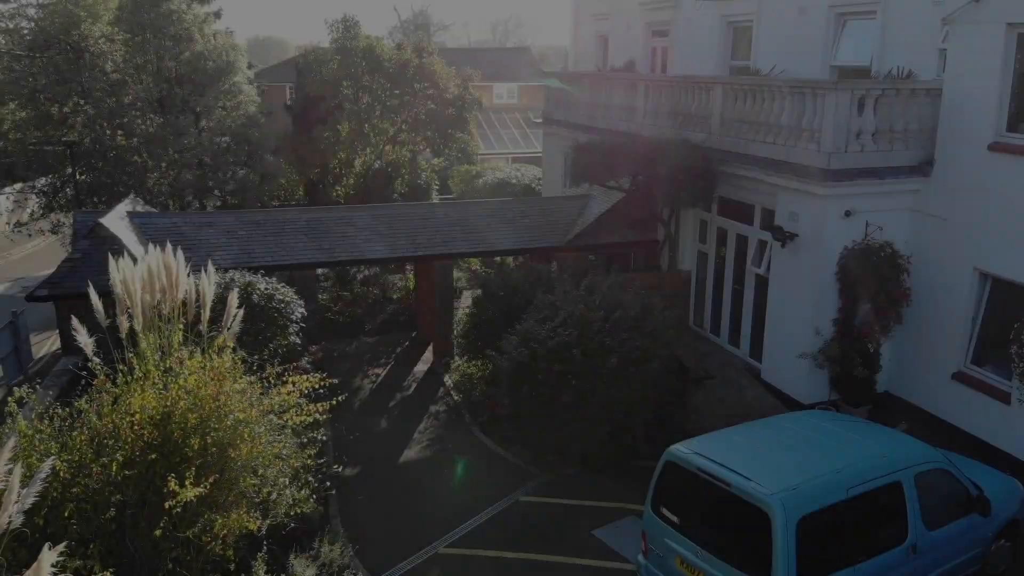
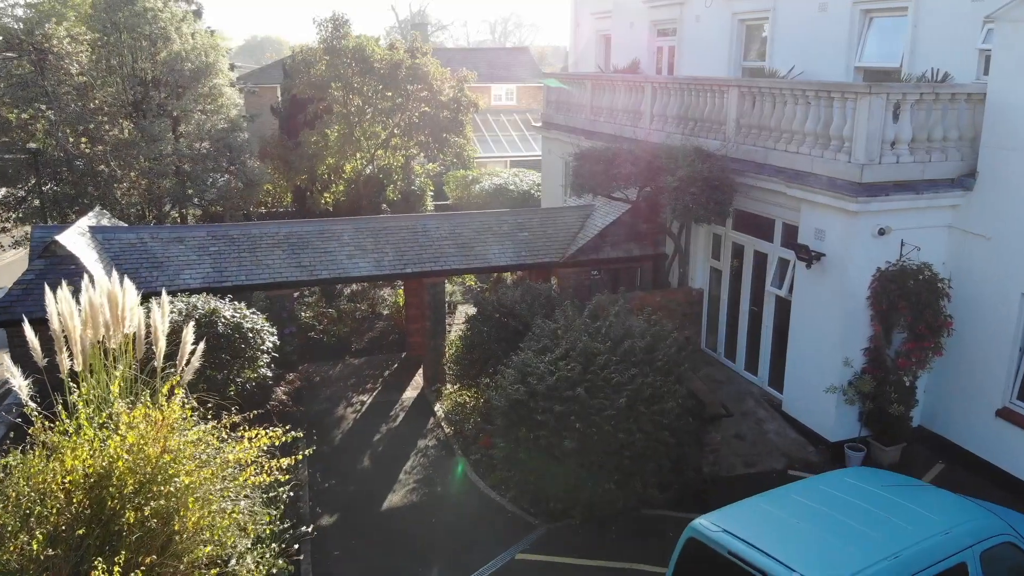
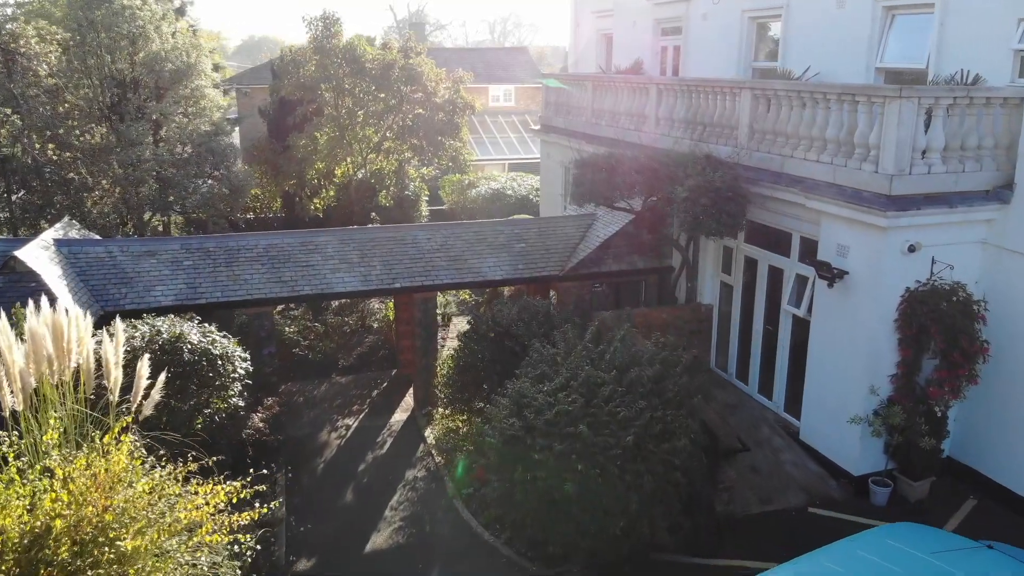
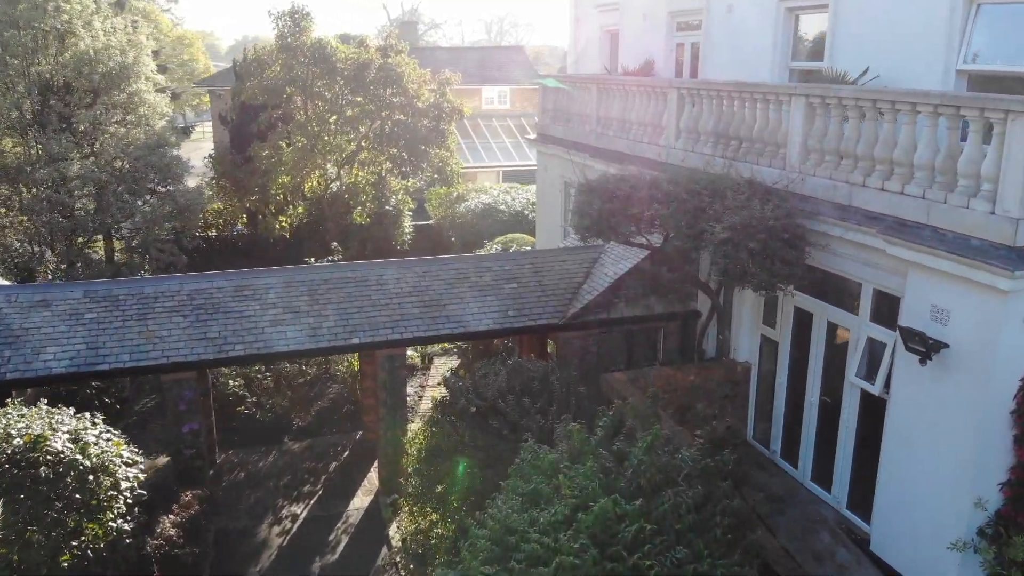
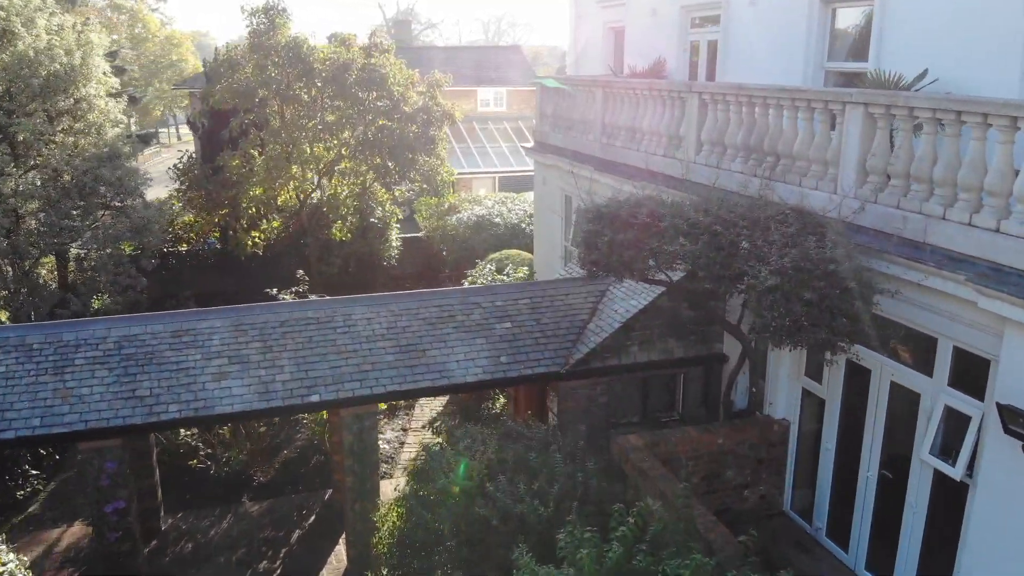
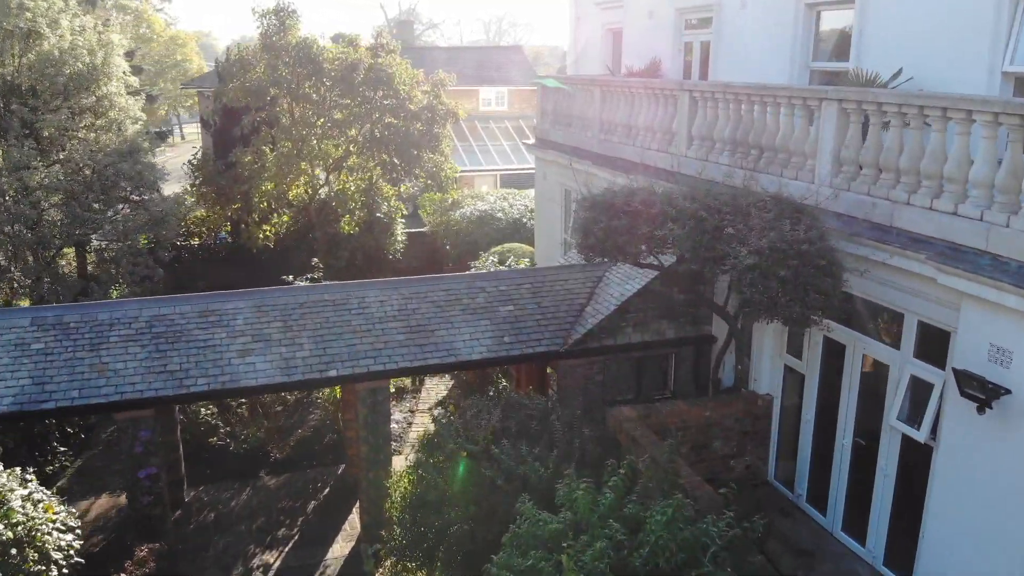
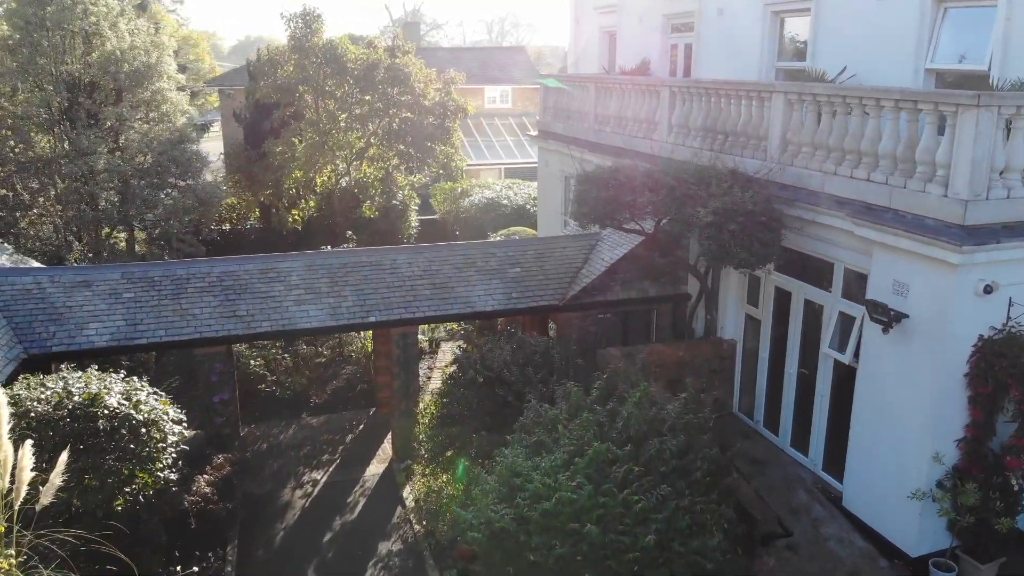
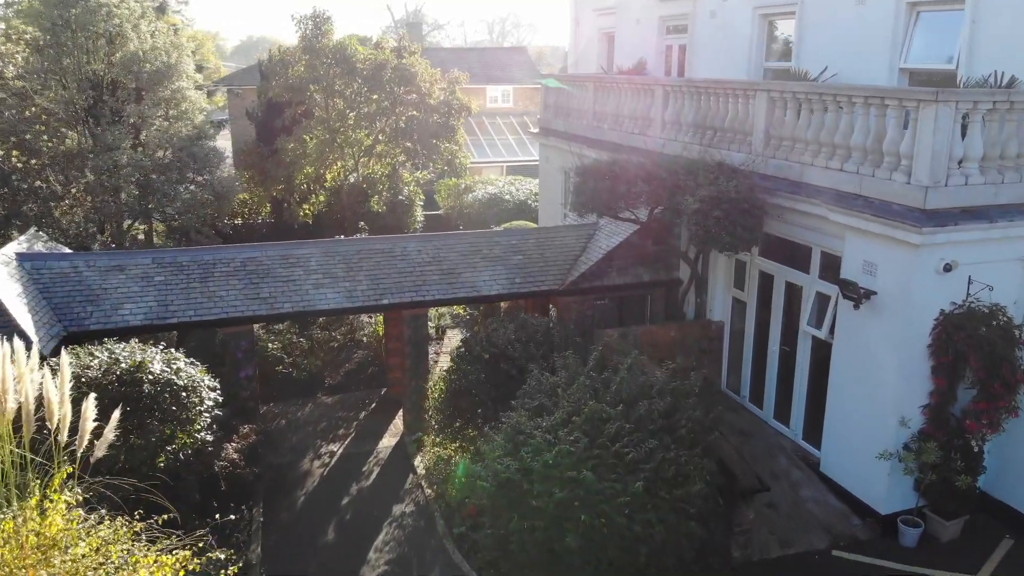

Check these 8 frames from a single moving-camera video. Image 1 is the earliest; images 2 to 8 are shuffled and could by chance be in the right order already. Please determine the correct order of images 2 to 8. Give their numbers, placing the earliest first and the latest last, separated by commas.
2, 3, 8, 7, 4, 6, 5
